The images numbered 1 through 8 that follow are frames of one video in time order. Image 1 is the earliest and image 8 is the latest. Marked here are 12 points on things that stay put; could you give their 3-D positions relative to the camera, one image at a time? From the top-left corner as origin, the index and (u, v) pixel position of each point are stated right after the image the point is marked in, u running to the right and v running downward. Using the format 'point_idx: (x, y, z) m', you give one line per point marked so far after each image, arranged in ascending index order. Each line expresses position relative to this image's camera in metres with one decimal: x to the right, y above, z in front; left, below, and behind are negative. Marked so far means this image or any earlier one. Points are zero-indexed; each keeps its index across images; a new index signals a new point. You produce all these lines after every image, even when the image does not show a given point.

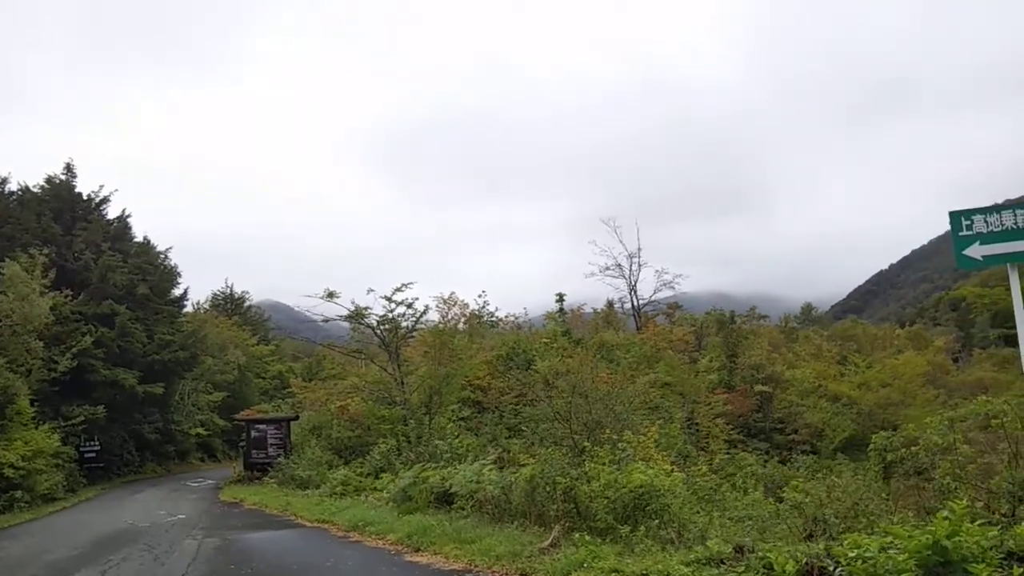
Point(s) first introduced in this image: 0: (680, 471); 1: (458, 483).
0: (+2.1, -2.1, +10.8) m
1: (-0.7, -2.5, +11.8) m
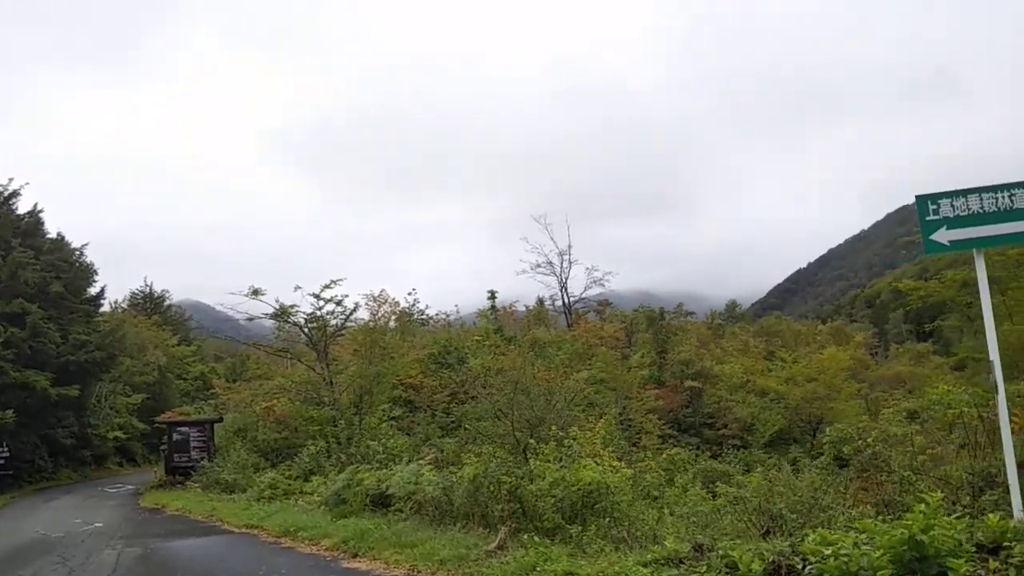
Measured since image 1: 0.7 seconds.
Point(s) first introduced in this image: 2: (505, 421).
0: (+1.4, -2.0, +10.5) m
1: (-1.4, -2.4, +11.3) m
2: (0.0, -1.7, +11.9) m
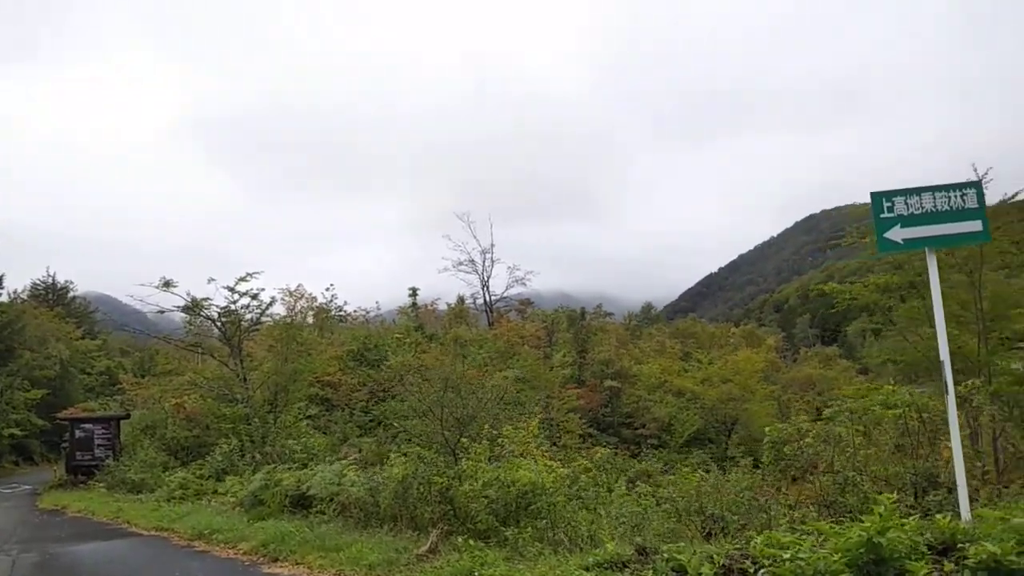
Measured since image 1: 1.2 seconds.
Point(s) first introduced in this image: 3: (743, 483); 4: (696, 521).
0: (+0.6, -1.9, +10.3) m
1: (-2.3, -2.3, +10.9) m
2: (-0.9, -1.7, +11.6) m
3: (+2.3, -1.9, +8.9) m
4: (+1.6, -1.9, +7.6) m
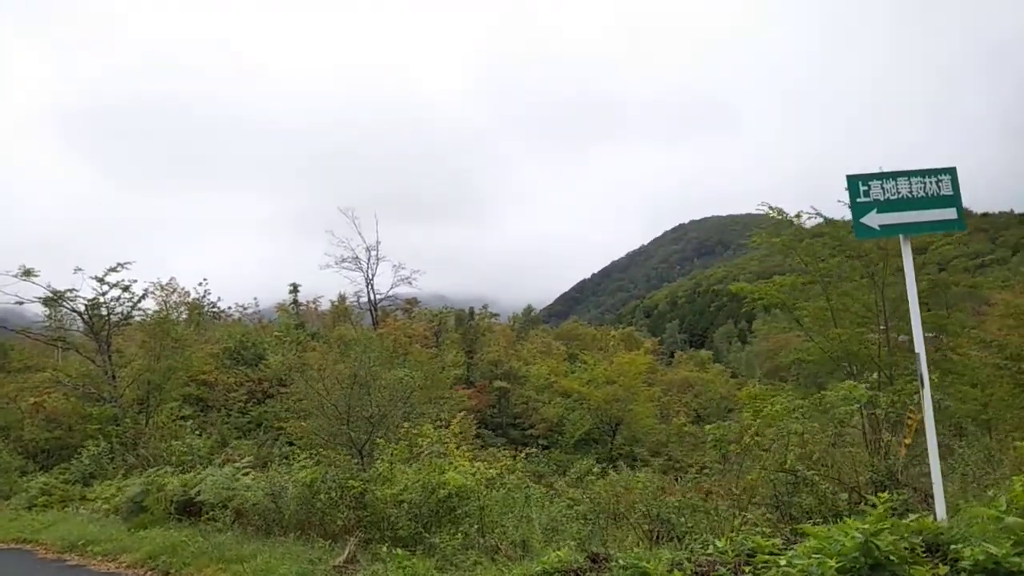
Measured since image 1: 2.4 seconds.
0: (-0.3, -1.8, +9.8) m
1: (-3.3, -2.2, +9.9) m
2: (-2.0, -1.5, +10.8) m
3: (+1.5, -1.8, +8.6) m
4: (+1.0, -1.9, +7.2) m
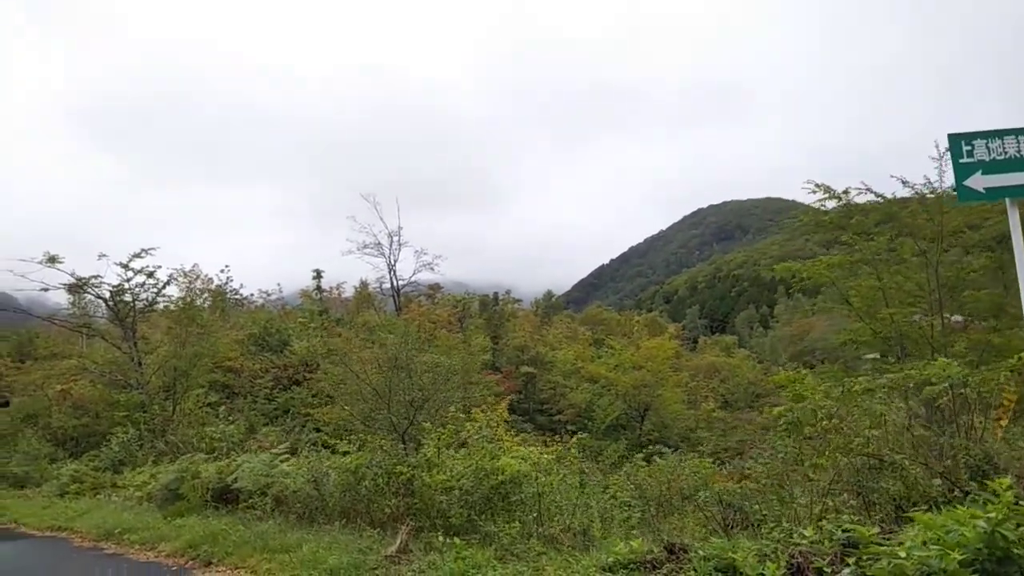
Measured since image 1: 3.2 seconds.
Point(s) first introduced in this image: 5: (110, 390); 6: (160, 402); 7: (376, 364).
0: (+0.2, -1.6, +9.4) m
1: (-2.8, -2.0, +9.7) m
2: (-1.5, -1.3, +10.5) m
3: (+2.0, -1.6, +8.2) m
4: (+1.4, -1.7, +6.9) m
5: (-8.6, -2.2, +19.9) m
6: (-7.2, -2.3, +19.0) m
7: (-1.7, -0.9, +10.9) m
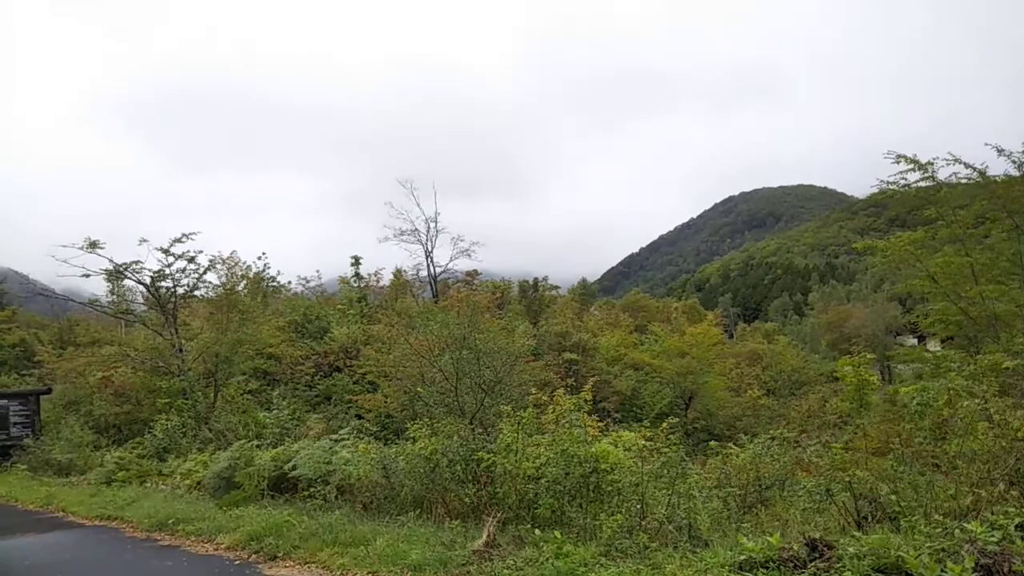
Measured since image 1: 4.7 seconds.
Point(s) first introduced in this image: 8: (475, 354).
0: (+0.9, -1.4, +8.8) m
1: (-2.0, -1.7, +9.1) m
2: (-0.7, -1.1, +9.9) m
3: (+2.7, -1.4, +7.5) m
4: (+2.1, -1.5, +6.2) m
5: (-7.6, -1.9, +19.5) m
6: (-6.1, -2.0, +18.6) m
7: (-0.9, -0.6, +10.3) m
8: (-0.5, -0.7, +10.1) m
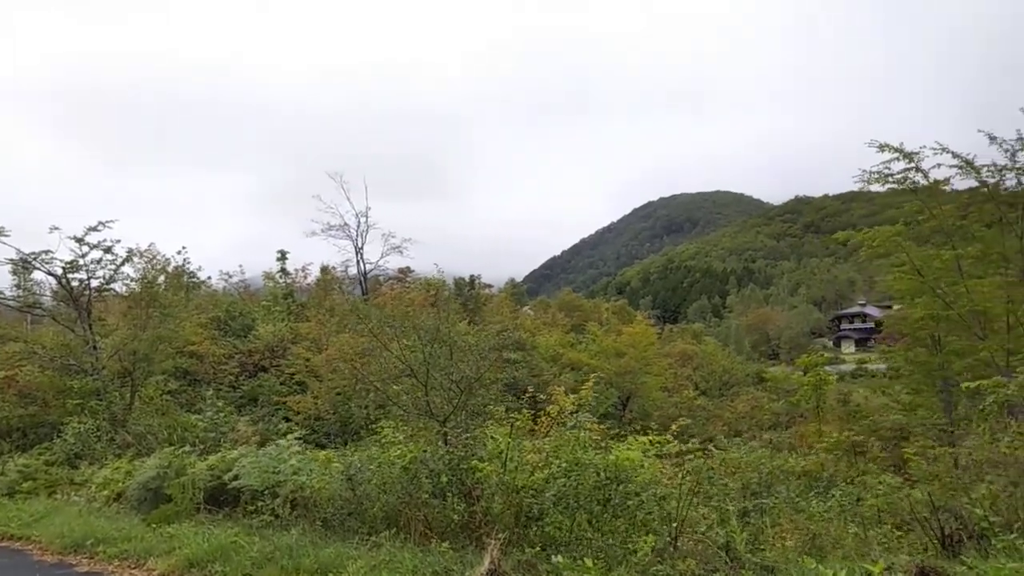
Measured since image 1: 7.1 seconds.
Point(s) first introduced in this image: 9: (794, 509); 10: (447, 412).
0: (+0.7, -1.3, +7.9) m
1: (-2.2, -1.6, +7.9) m
2: (-1.0, -0.9, +8.8) m
3: (+2.6, -1.3, +6.7) m
4: (+2.1, -1.4, +5.3) m
5: (-8.6, -1.7, +17.8) m
6: (-7.1, -1.8, +17.0) m
7: (-1.2, -0.5, +9.2) m
8: (-0.8, -0.6, +9.1) m
9: (+2.3, -1.8, +7.6) m
10: (-0.7, -1.1, +8.6) m
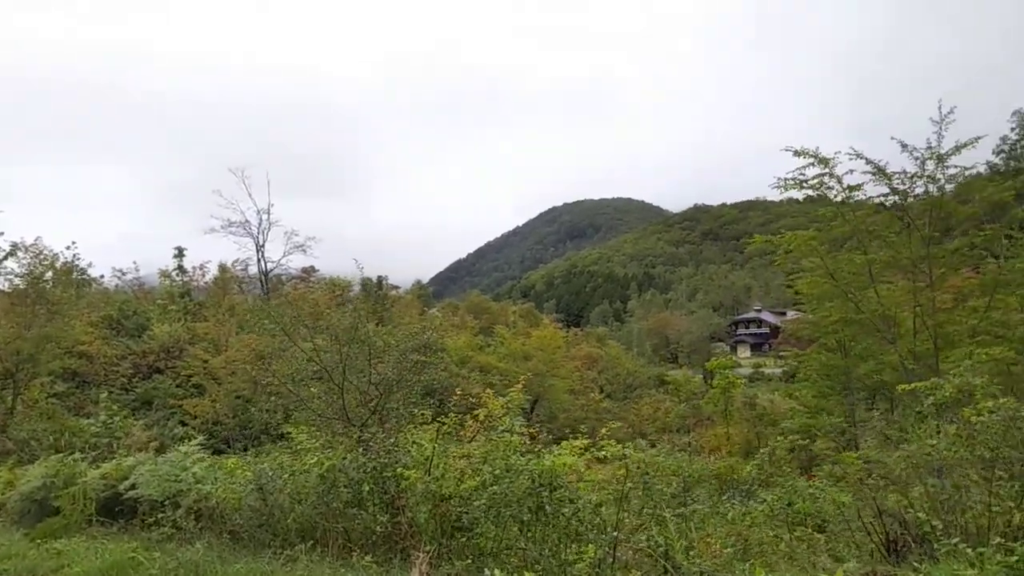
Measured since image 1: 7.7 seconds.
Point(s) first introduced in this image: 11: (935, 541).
0: (0.0, -1.3, +7.6) m
1: (-2.9, -1.5, +7.3) m
2: (-1.7, -0.9, +8.3) m
3: (+2.0, -1.3, +6.7) m
4: (+1.7, -1.4, +5.2) m
5: (-10.2, -1.6, +16.5) m
6: (-8.7, -1.8, +15.9) m
7: (-1.9, -0.5, +8.7) m
8: (-1.5, -0.6, +8.6) m
9: (+1.7, -1.8, +7.5) m
10: (-1.4, -1.1, +8.2) m
11: (+2.0, -1.2, +4.7) m
